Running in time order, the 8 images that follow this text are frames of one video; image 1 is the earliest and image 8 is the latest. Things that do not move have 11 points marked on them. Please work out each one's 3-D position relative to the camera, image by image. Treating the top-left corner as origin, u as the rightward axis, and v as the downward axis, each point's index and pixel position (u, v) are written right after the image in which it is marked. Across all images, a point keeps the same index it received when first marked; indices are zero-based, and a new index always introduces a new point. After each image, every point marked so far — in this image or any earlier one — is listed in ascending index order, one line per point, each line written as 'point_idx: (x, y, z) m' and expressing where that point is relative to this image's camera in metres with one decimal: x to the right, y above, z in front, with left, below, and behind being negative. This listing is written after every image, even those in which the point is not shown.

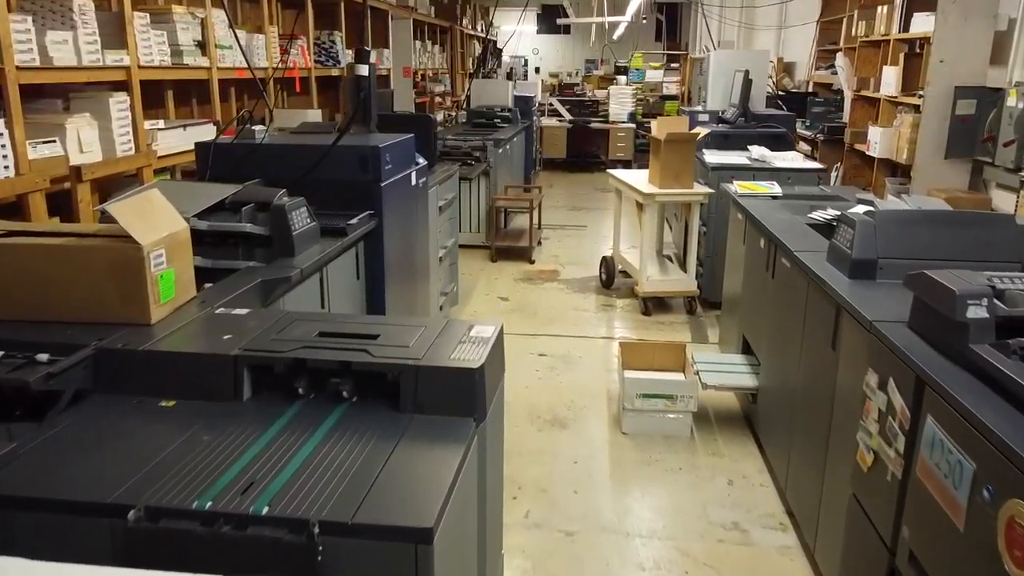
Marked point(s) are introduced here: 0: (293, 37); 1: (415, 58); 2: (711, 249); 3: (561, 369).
0: (-1.4, +1.7, +5.3) m
1: (-1.0, +2.5, +8.8) m
2: (+1.1, +0.2, +4.2) m
3: (+0.2, -0.3, +3.4) m
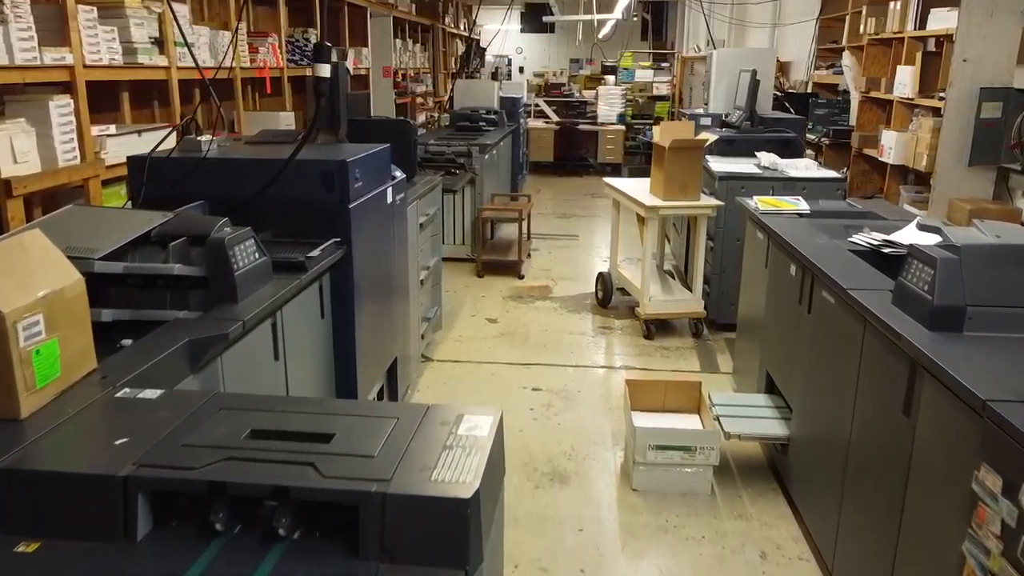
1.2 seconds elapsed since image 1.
0: (-1.5, +1.5, +4.9) m
1: (-1.2, +2.4, +8.3) m
2: (+1.0, +0.1, +3.9) m
3: (+0.2, -0.5, +3.1) m
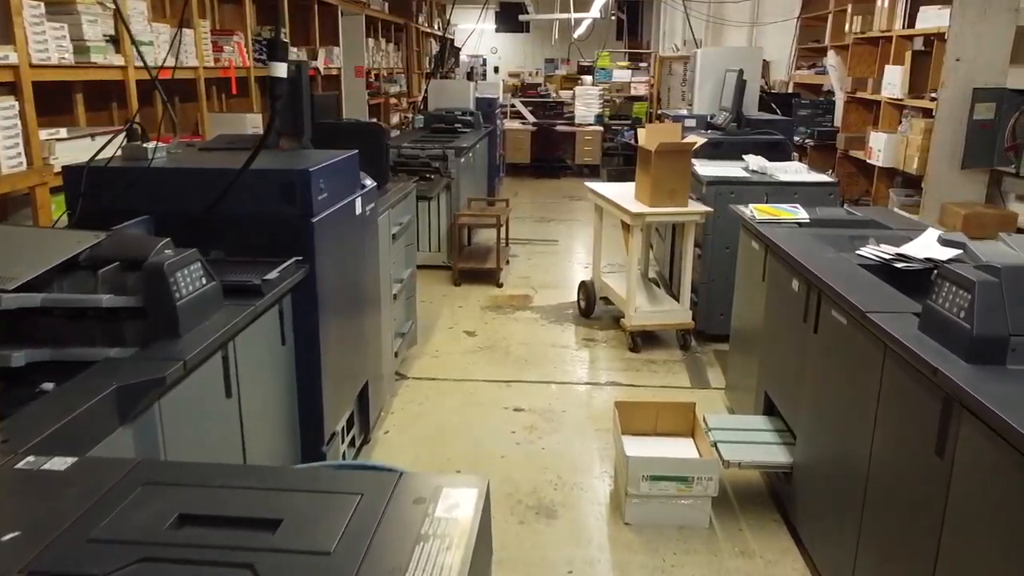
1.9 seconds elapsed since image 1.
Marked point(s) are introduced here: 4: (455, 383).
0: (-1.6, +1.5, +4.7) m
1: (-1.4, +2.3, +8.1) m
2: (+0.9, +0.1, +3.7) m
3: (+0.1, -0.5, +2.9) m
4: (-0.2, -0.4, +3.3) m
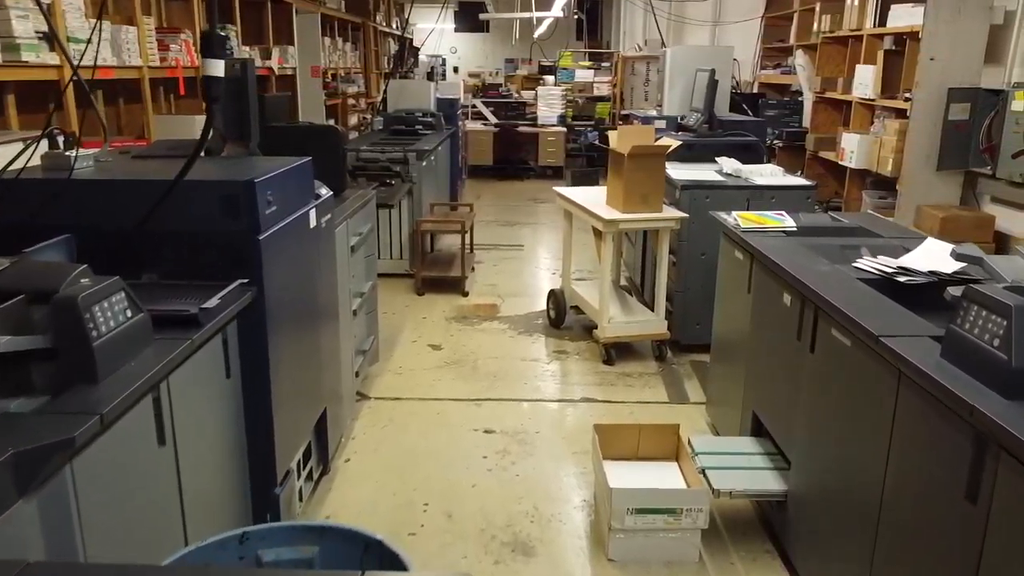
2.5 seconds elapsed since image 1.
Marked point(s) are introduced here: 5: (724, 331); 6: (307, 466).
0: (-1.8, +1.4, +4.4) m
1: (-1.8, +2.2, +7.8) m
2: (+0.8, 0.0, +3.6) m
3: (0.0, -0.6, +2.7) m
4: (-0.3, -0.4, +3.1) m
5: (+0.7, -0.1, +2.8) m
6: (-0.6, -0.5, +2.3) m
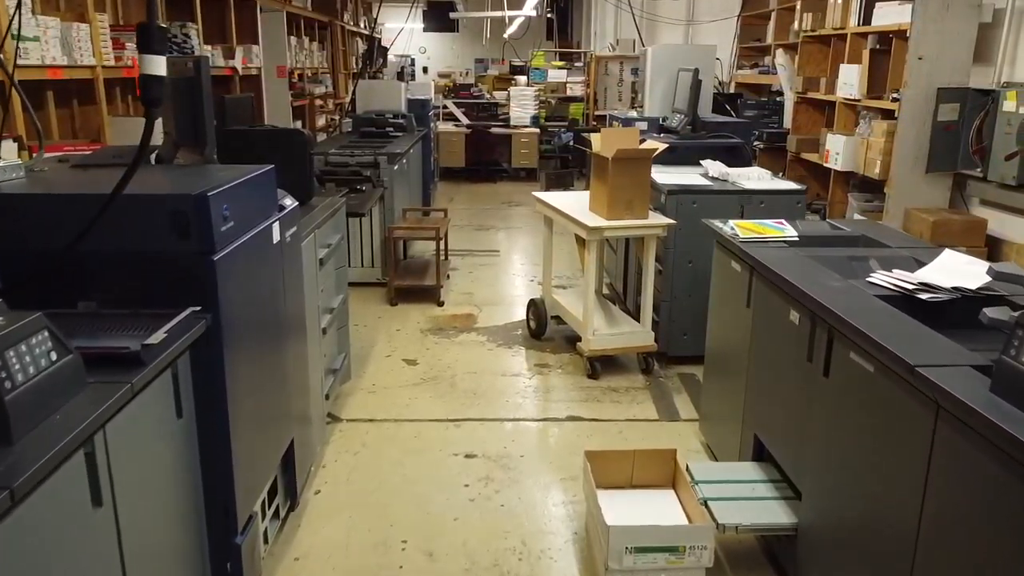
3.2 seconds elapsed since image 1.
0: (-2.0, +1.3, +4.1) m
1: (-2.1, +2.2, +7.6) m
2: (+0.7, 0.0, +3.4) m
3: (0.0, -0.6, +2.5) m
4: (-0.4, -0.5, +2.9) m
5: (+0.7, -0.2, +2.6) m
6: (-0.6, -0.6, +2.1) m
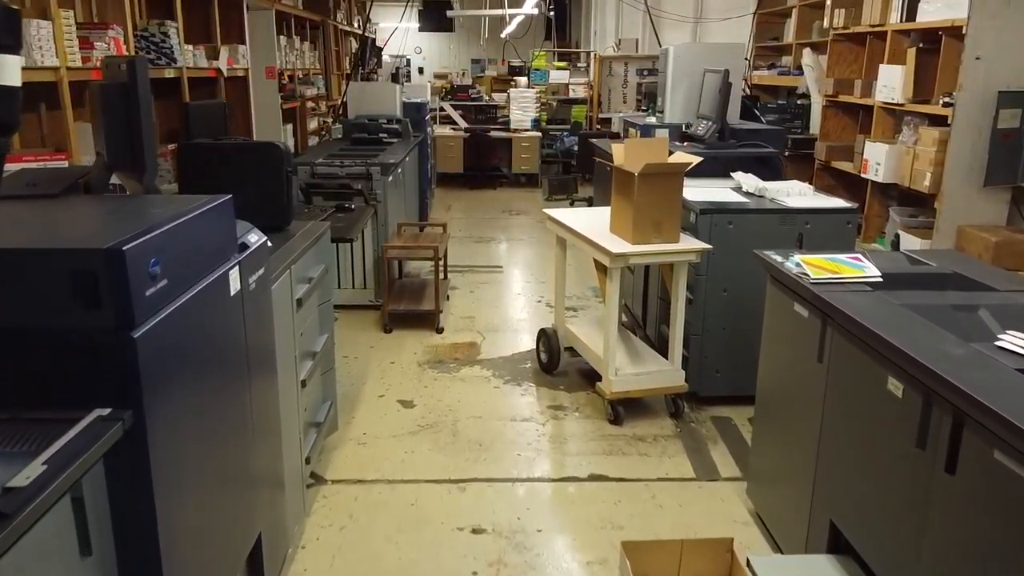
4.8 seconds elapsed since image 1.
0: (-1.9, +1.2, +3.7) m
1: (-2.1, +2.1, +7.2) m
2: (+0.7, -0.1, +3.0) m
3: (0.0, -0.7, +2.1) m
4: (-0.4, -0.6, +2.5) m
5: (+0.7, -0.3, +2.2) m
6: (-0.6, -0.7, +1.7) m
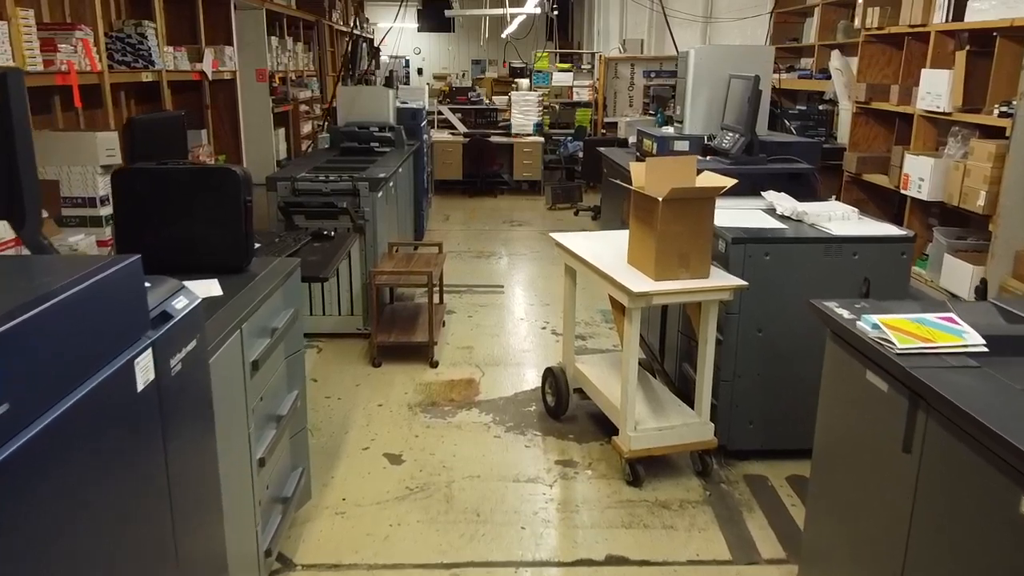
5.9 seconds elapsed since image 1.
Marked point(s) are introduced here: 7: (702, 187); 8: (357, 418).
0: (-1.9, +1.1, +3.3) m
1: (-2.1, +1.9, +6.8) m
2: (+0.7, -0.3, +2.6) m
3: (0.0, -0.8, +1.7) m
4: (-0.4, -0.7, +2.1) m
5: (+0.7, -0.4, +1.8) m
6: (-0.6, -0.8, +1.3) m
7: (+0.5, +0.3, +2.3) m
8: (-0.6, -0.5, +3.0) m
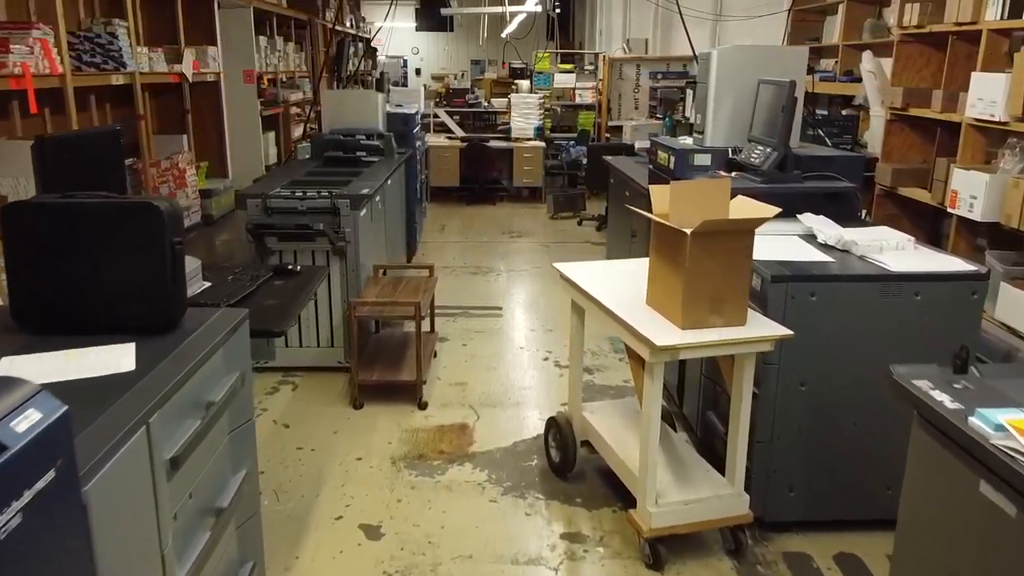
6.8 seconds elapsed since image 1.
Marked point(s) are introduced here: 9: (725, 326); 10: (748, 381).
0: (-1.9, +1.0, +2.9) m
1: (-2.1, +1.8, +6.4) m
2: (+0.7, -0.4, +2.2) m
3: (0.0, -1.0, +1.3) m
4: (-0.4, -0.9, +1.7) m
5: (+0.7, -0.6, +1.4) m
6: (-0.6, -0.9, +0.9) m
7: (+0.5, +0.2, +1.9) m
8: (-0.6, -0.6, +2.6) m
9: (+0.5, -0.1, +2.0) m
10: (+0.6, -0.2, +2.1) m
